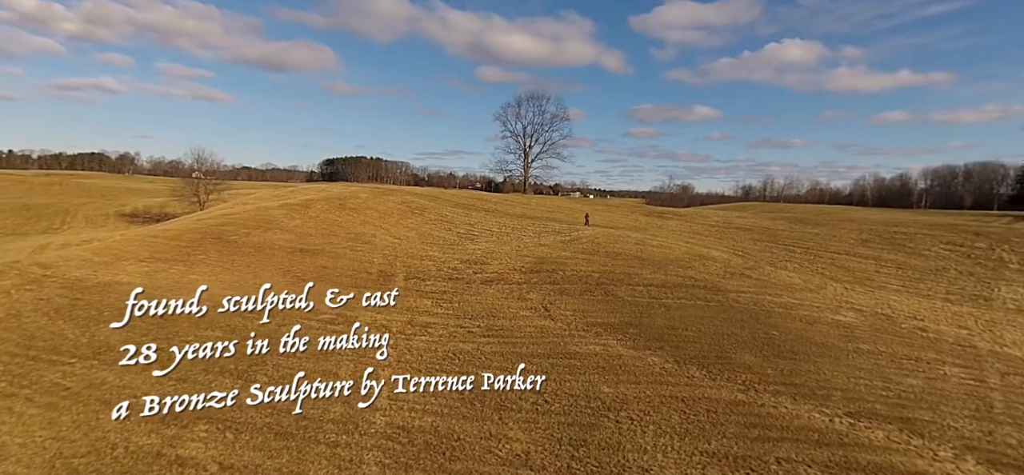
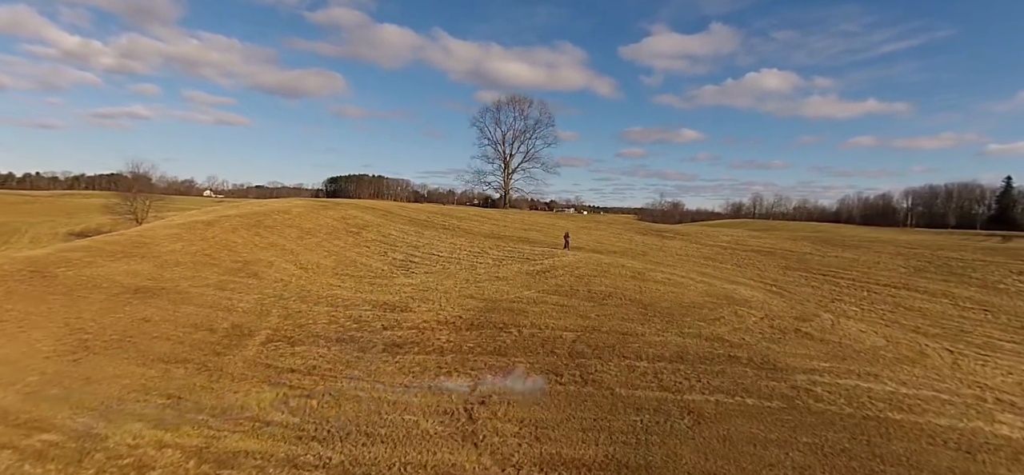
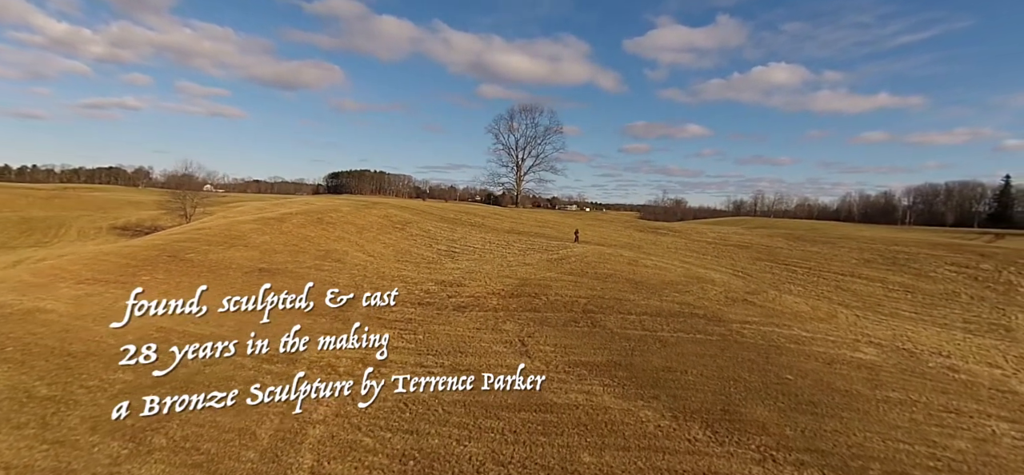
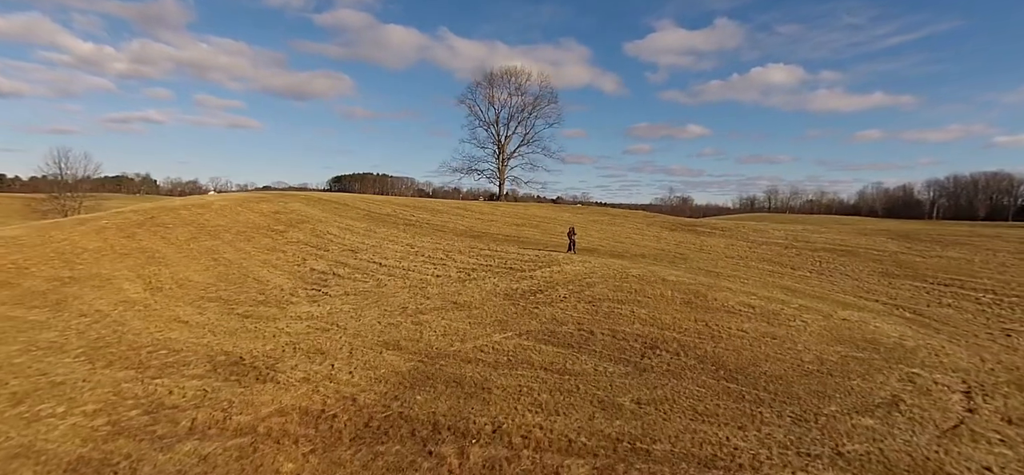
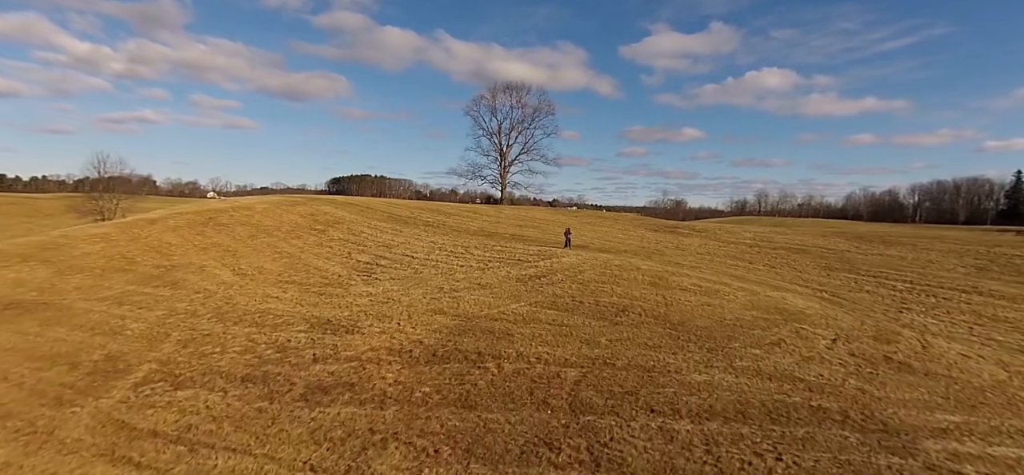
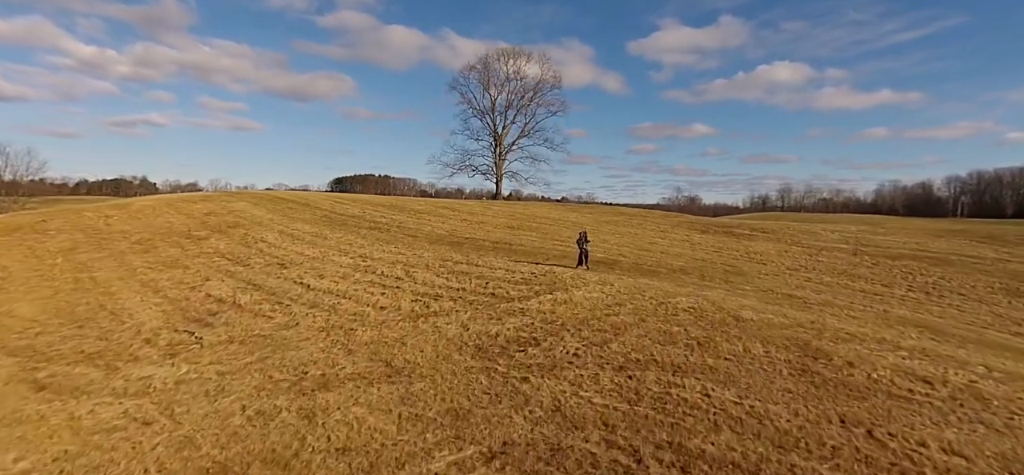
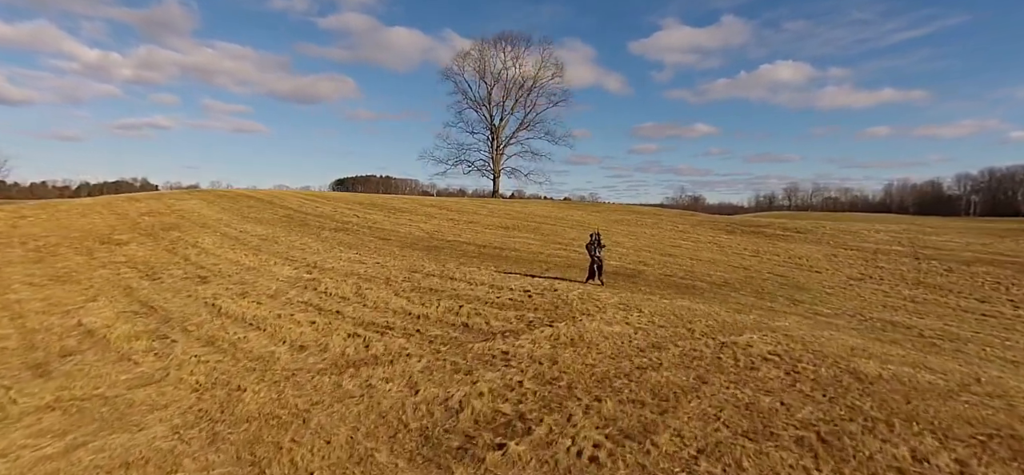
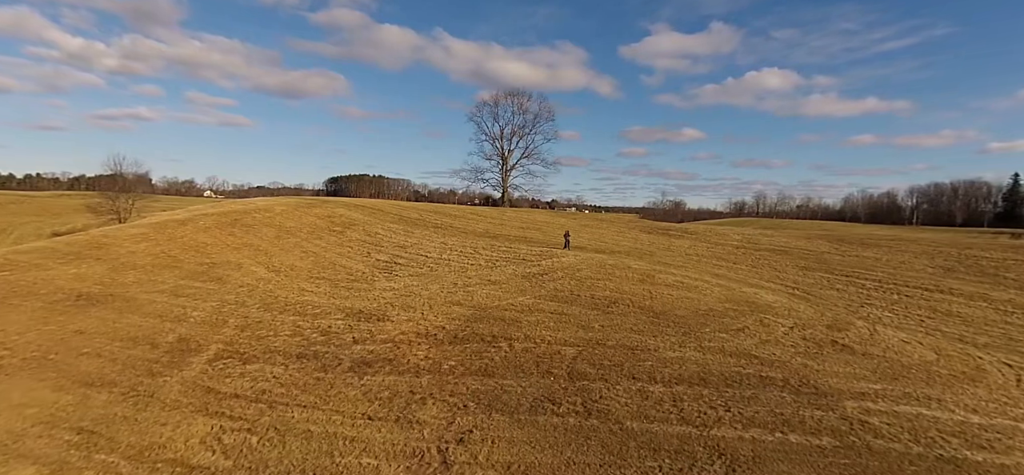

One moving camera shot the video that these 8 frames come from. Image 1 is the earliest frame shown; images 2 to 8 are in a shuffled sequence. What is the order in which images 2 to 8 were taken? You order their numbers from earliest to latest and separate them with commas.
3, 2, 8, 5, 4, 6, 7
